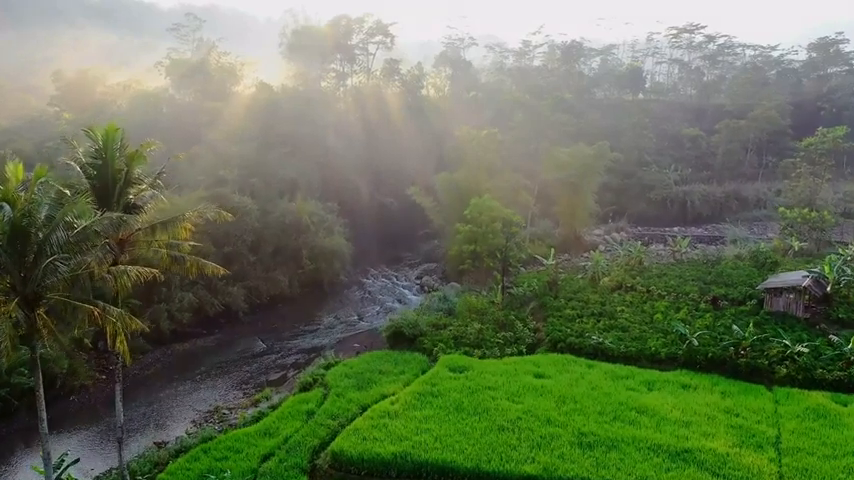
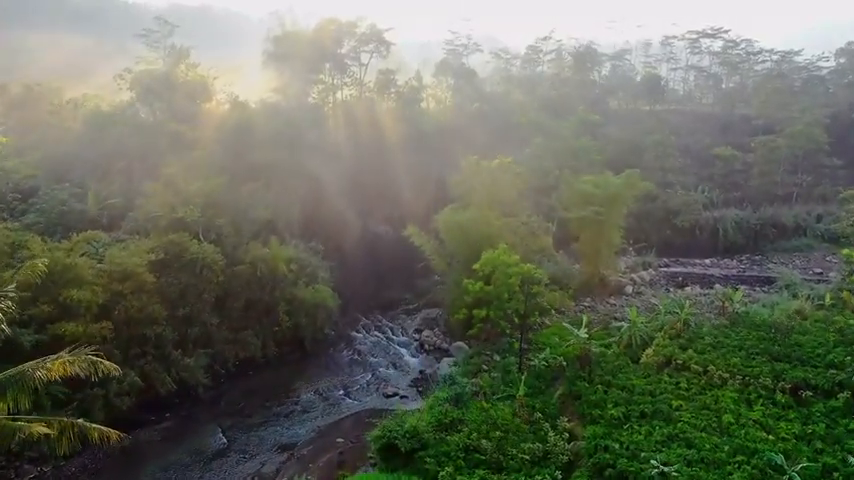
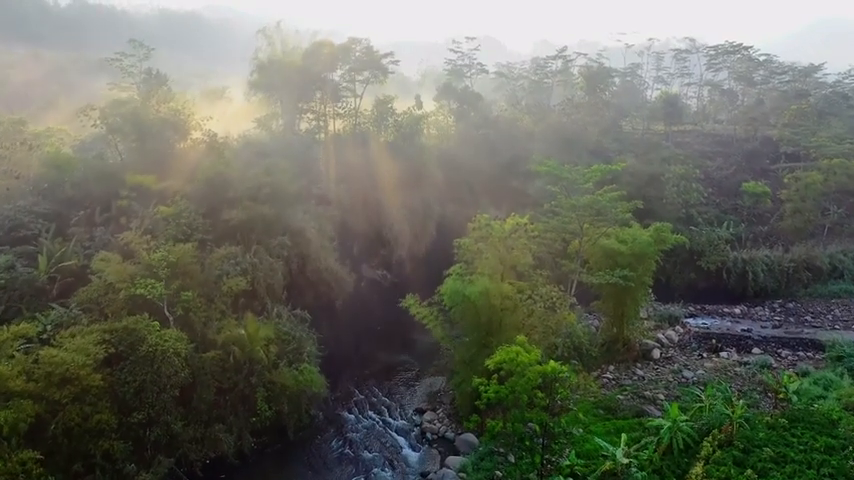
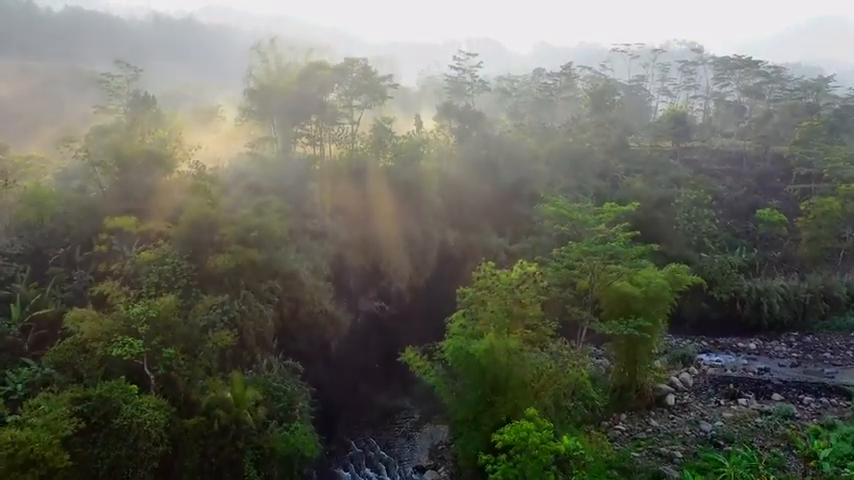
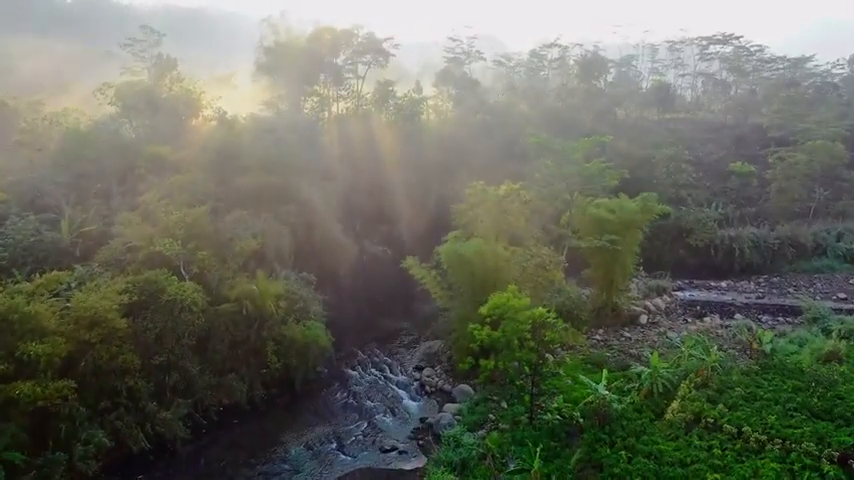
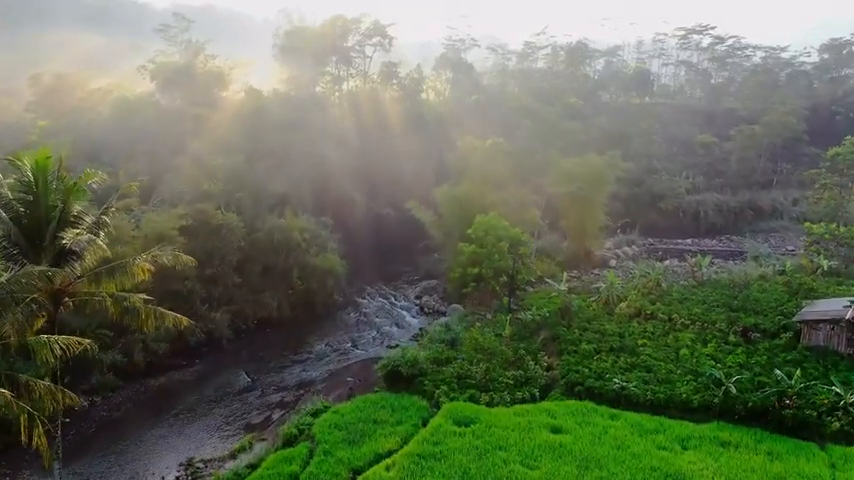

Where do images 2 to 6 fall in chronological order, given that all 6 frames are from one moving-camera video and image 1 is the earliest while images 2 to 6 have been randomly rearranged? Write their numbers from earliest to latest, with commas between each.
6, 2, 5, 3, 4
